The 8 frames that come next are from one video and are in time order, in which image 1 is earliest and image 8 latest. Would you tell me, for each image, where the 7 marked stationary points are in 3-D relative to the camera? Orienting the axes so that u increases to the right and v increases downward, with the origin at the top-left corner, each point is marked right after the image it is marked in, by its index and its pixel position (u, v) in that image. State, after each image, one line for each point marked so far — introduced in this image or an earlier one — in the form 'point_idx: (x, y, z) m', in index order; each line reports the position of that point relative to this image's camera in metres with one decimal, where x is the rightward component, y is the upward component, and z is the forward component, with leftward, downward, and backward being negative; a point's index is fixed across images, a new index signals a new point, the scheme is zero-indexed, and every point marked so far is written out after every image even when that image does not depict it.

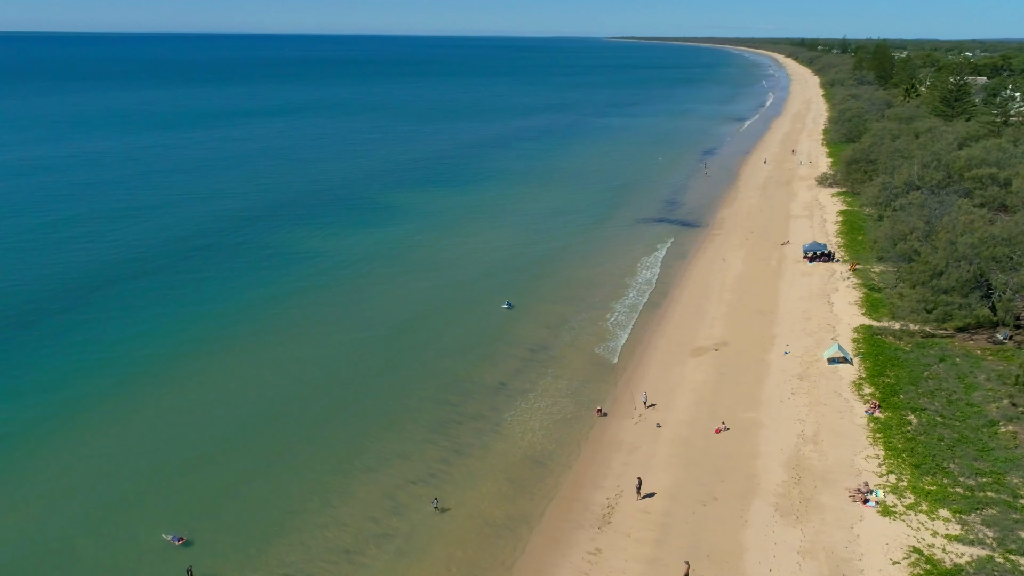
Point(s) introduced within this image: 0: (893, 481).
0: (+10.5, -5.3, +19.6) m
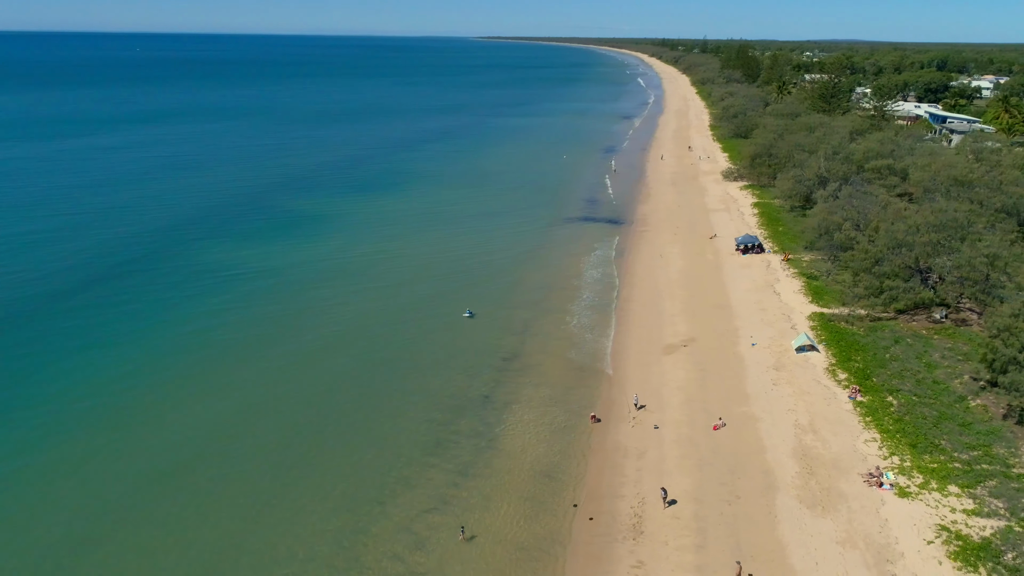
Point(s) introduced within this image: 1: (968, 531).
0: (+11.2, -5.0, +20.6) m
1: (+11.3, -6.0, +17.6) m
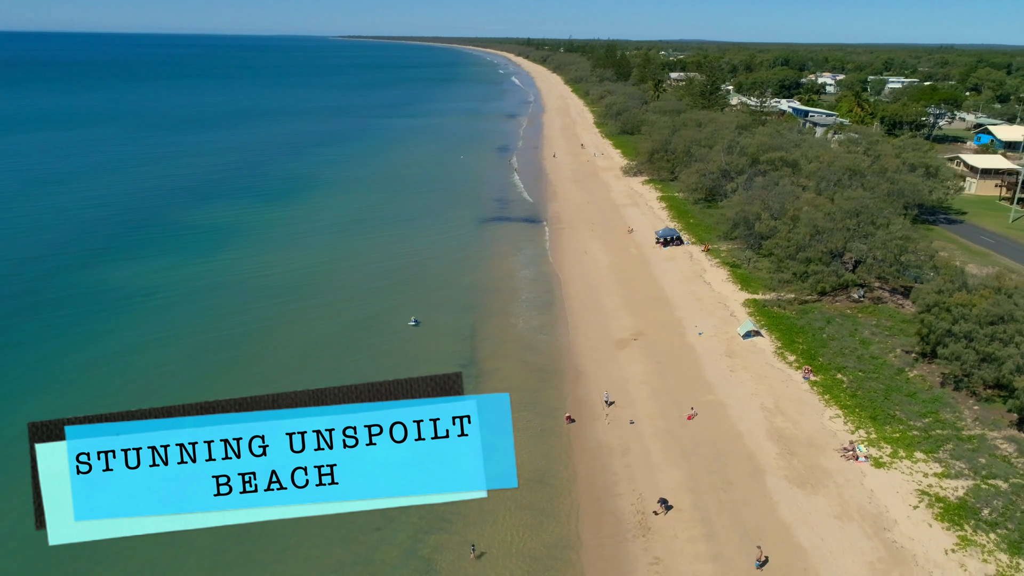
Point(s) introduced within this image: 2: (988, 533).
0: (+10.9, -4.5, +22.0) m
1: (+11.6, -5.5, +19.1) m
2: (+11.7, -6.0, +17.6) m
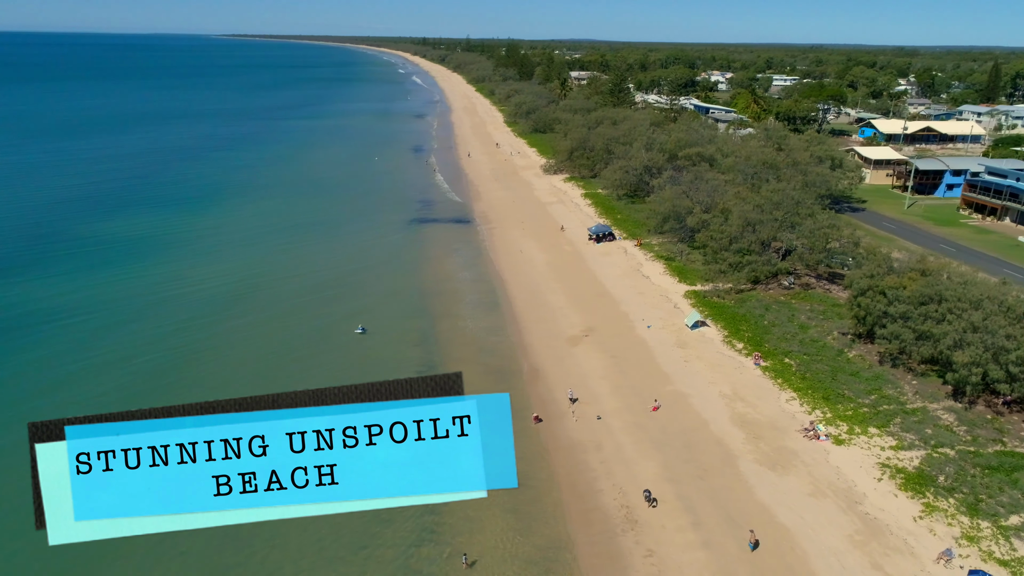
0: (+10.1, -4.1, +23.2) m
1: (+11.2, -5.0, +20.4) m
2: (+11.5, -5.6, +18.9) m
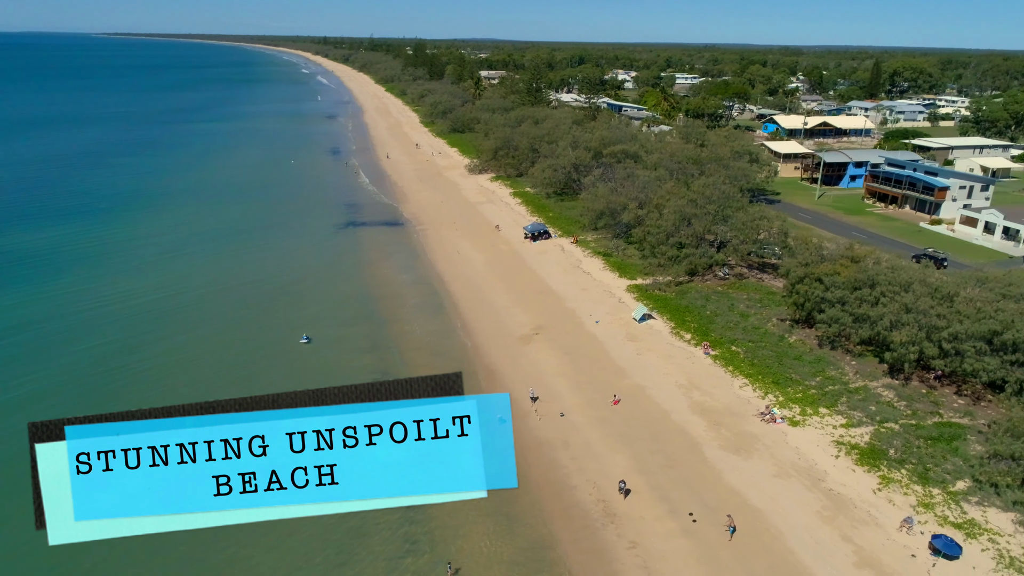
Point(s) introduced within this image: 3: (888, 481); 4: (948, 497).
0: (+8.9, -3.8, +24.3) m
1: (+10.4, -4.6, +21.7) m
2: (+10.9, -5.2, +20.2) m
3: (+10.4, -5.3, +19.8) m
4: (+11.6, -5.6, +19.0) m
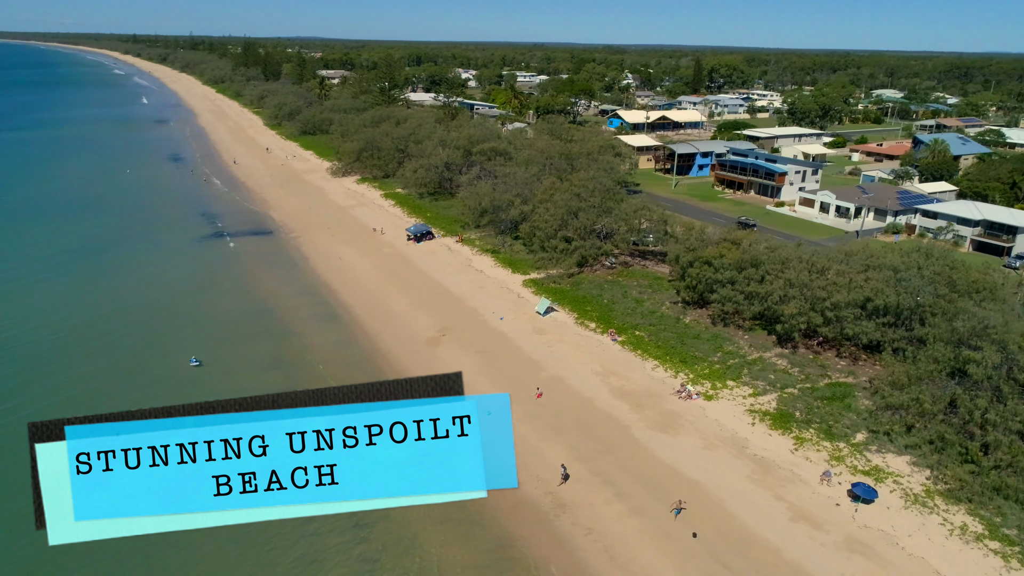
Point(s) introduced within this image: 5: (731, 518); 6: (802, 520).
0: (+6.3, -3.2, +25.9) m
1: (+8.3, -3.9, +23.6) m
2: (+9.2, -4.4, +22.3) m
3: (+8.8, -4.7, +21.8) m
4: (+10.1, -4.8, +21.3) m
5: (+5.9, -6.1, +19.0) m
6: (+7.6, -6.1, +18.7) m
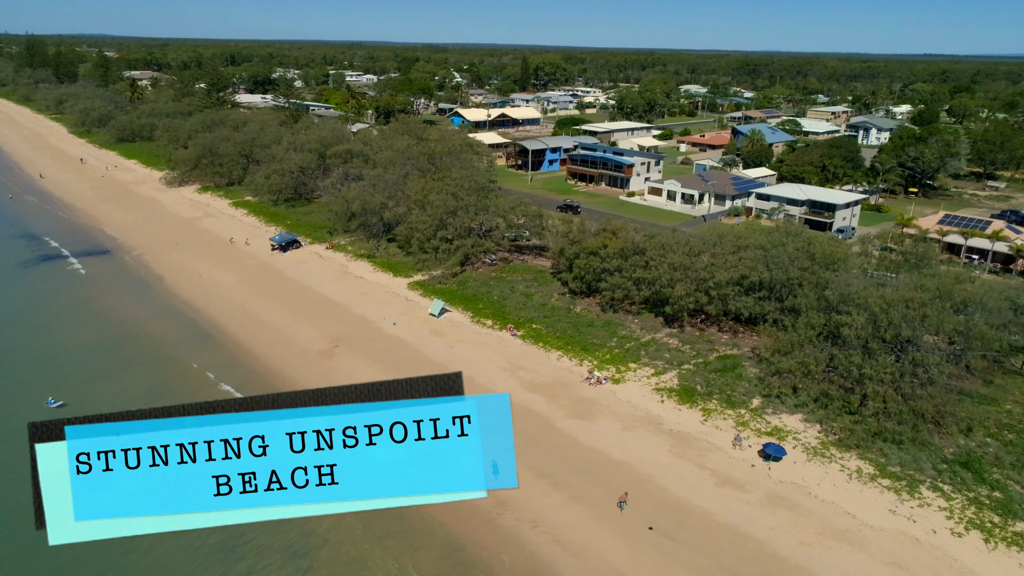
0: (+2.9, -2.8, +26.9) m
1: (+5.5, -3.4, +25.2) m
2: (+6.7, -3.8, +24.1) m
3: (+6.4, -4.1, +23.5) m
4: (+7.8, -4.1, +23.3) m
5: (+4.3, -5.8, +20.1) m
6: (+6.1, -5.6, +20.2) m
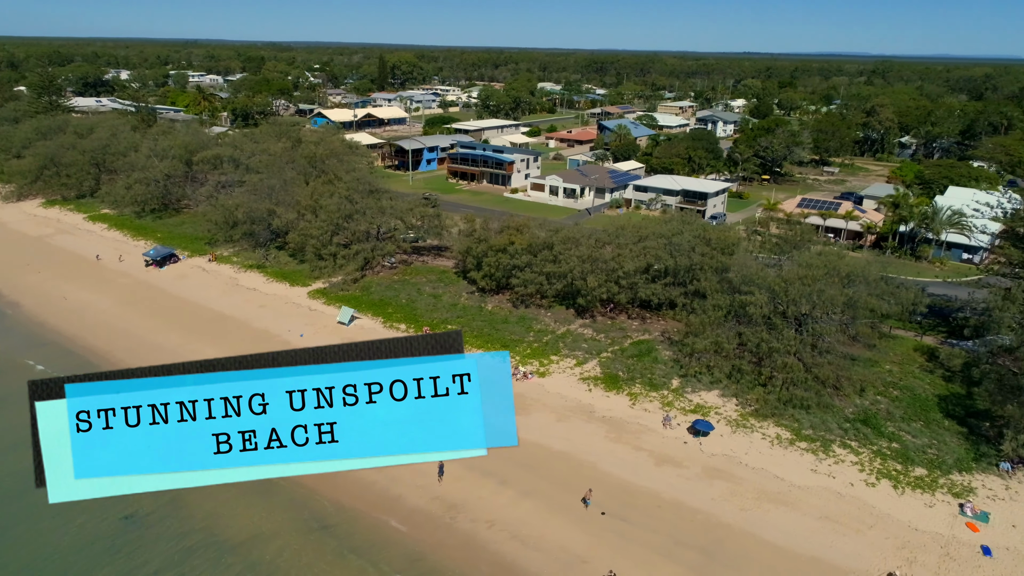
0: (0.0, -2.7, +27.2) m
1: (+2.9, -3.1, +26.0) m
2: (+4.3, -3.5, +25.1) m
3: (+4.2, -3.7, +24.5) m
4: (+5.6, -3.6, +24.6) m
5: (+2.8, -5.5, +20.8) m
6: (+4.5, -5.2, +21.2) m
